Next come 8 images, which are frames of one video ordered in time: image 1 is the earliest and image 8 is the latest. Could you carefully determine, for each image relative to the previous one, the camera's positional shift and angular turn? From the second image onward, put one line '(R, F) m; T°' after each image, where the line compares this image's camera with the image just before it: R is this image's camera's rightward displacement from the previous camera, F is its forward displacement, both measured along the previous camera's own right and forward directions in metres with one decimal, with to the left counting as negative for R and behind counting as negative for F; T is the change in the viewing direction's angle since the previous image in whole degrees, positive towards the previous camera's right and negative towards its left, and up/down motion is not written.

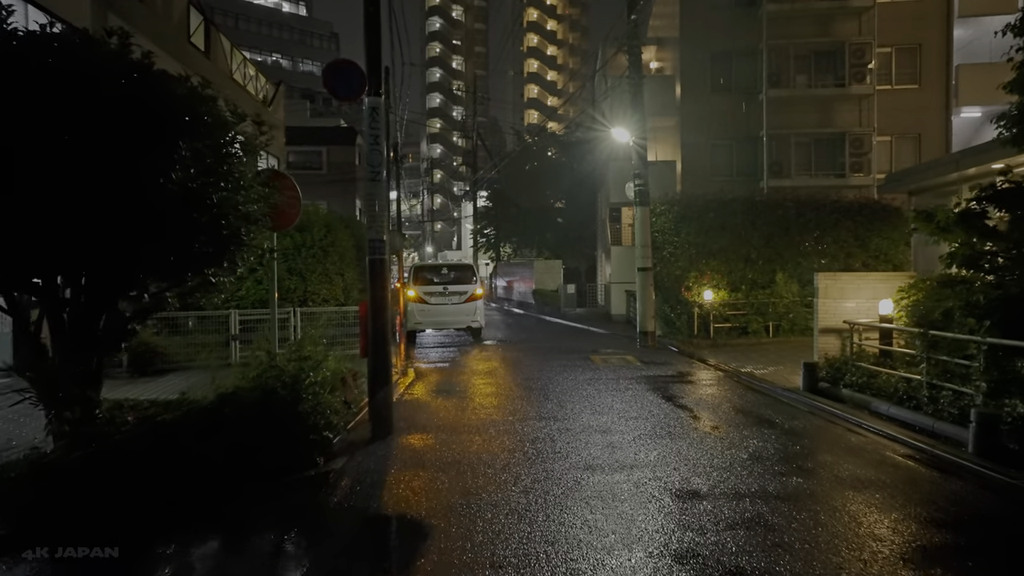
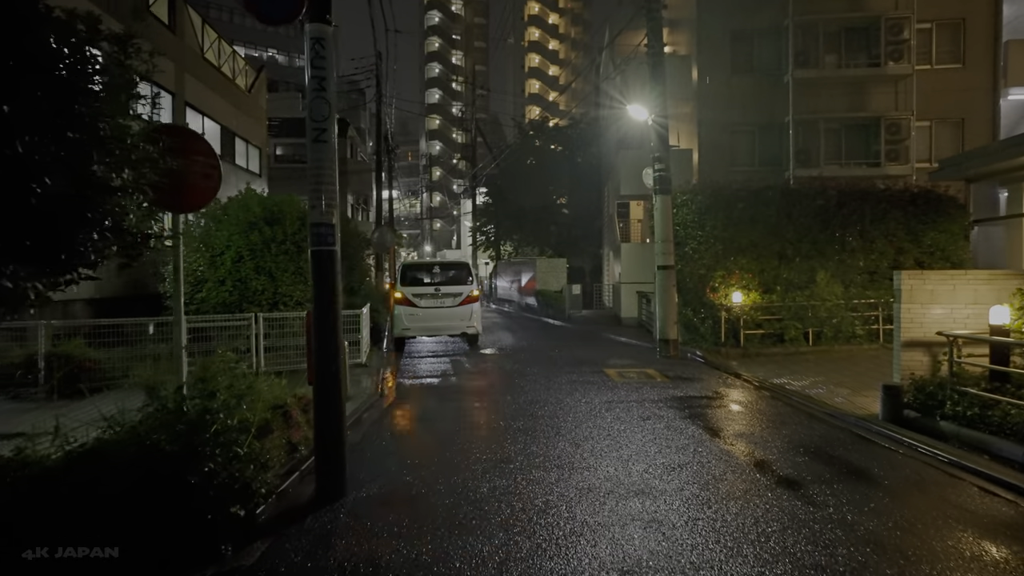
(0.0, +2.0) m; 0°
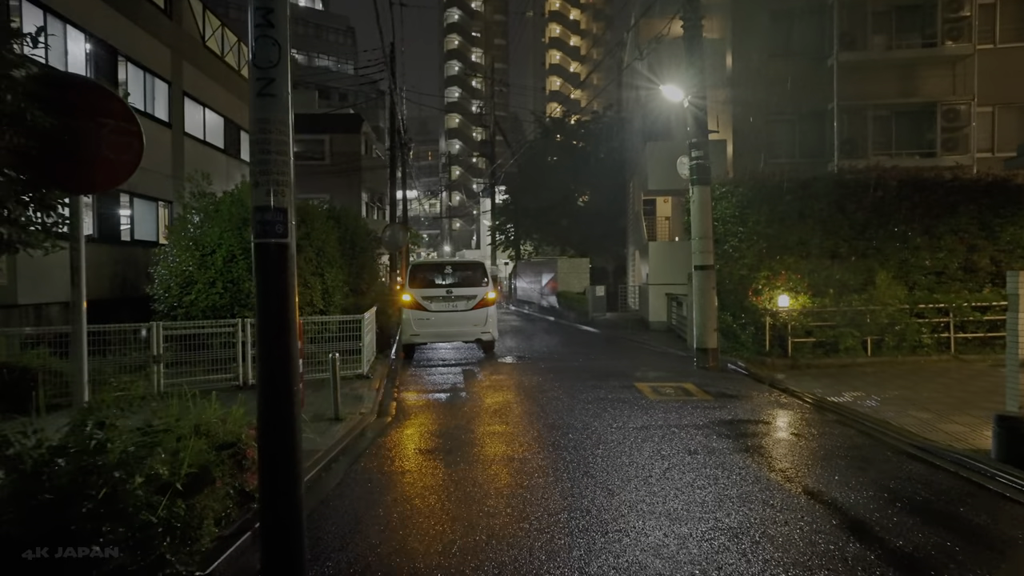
(0.0, +1.4) m; -2°
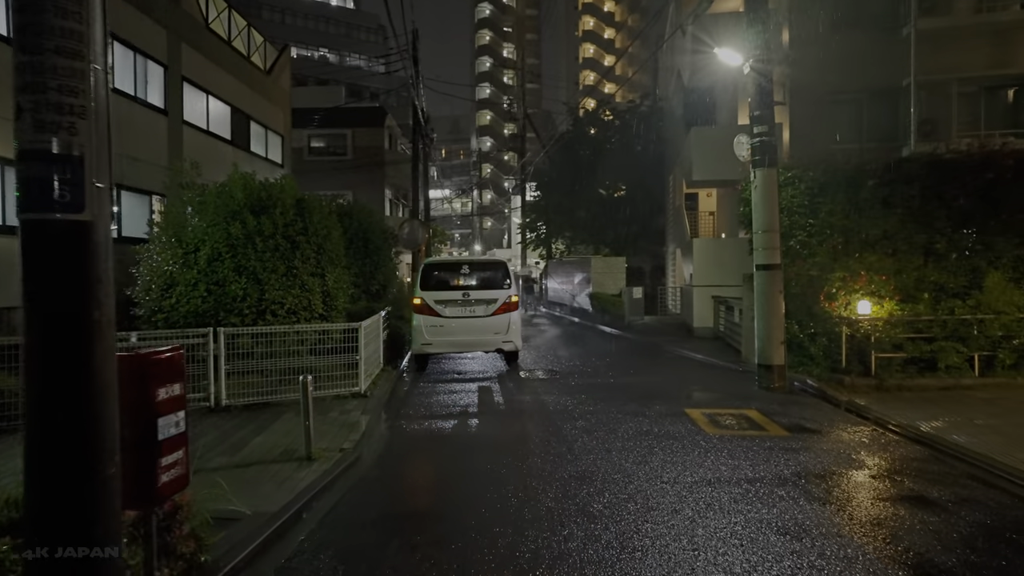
(+0.1, +1.8) m; -3°
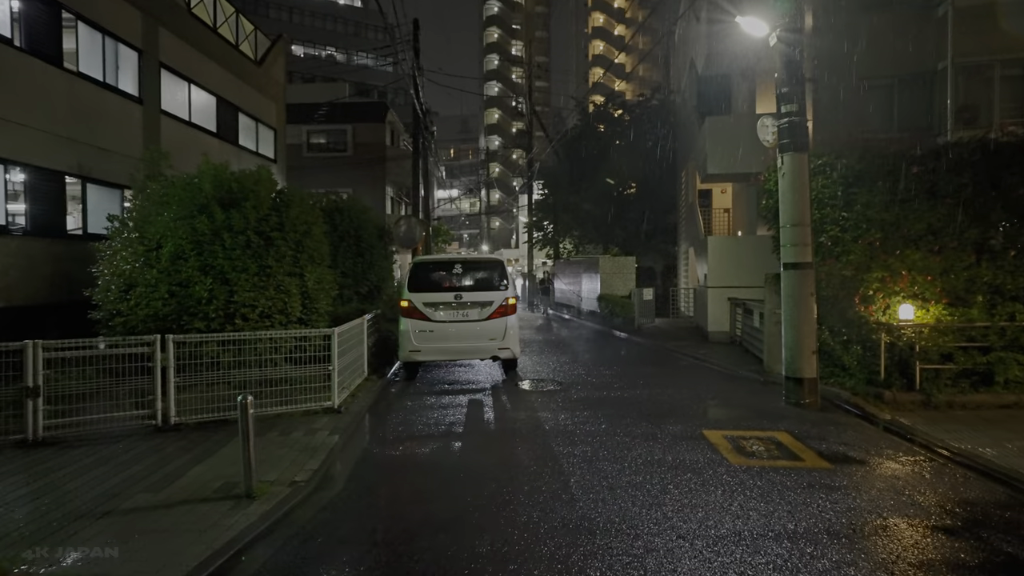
(+0.2, +1.1) m; -1°
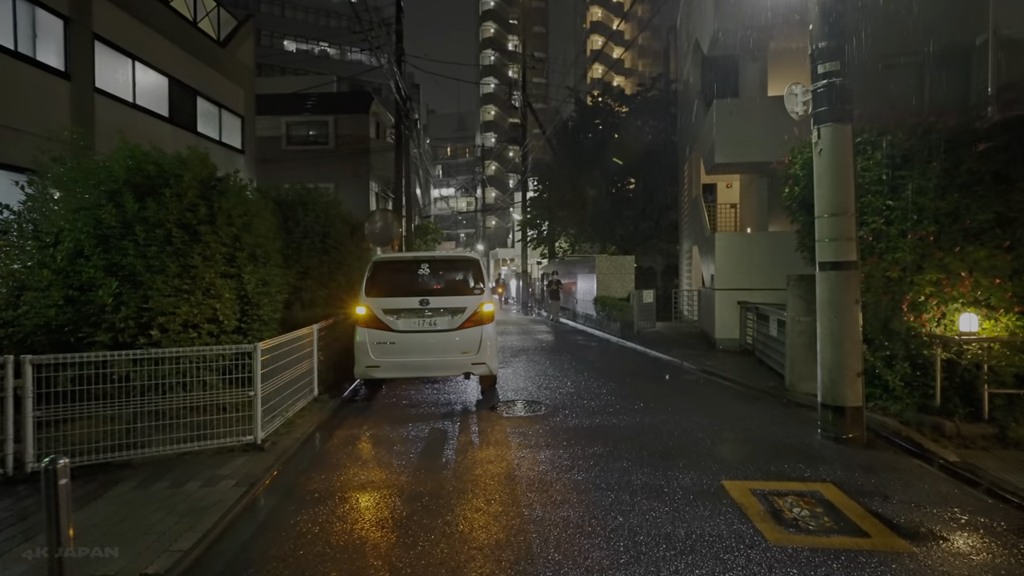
(+0.4, +1.7) m; 0°
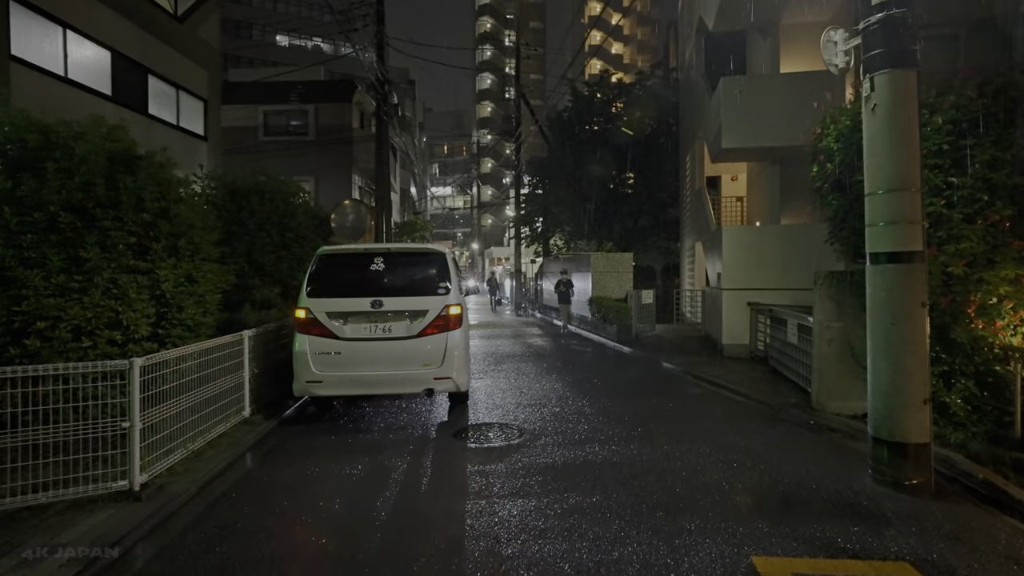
(+0.4, +1.6) m; 0°
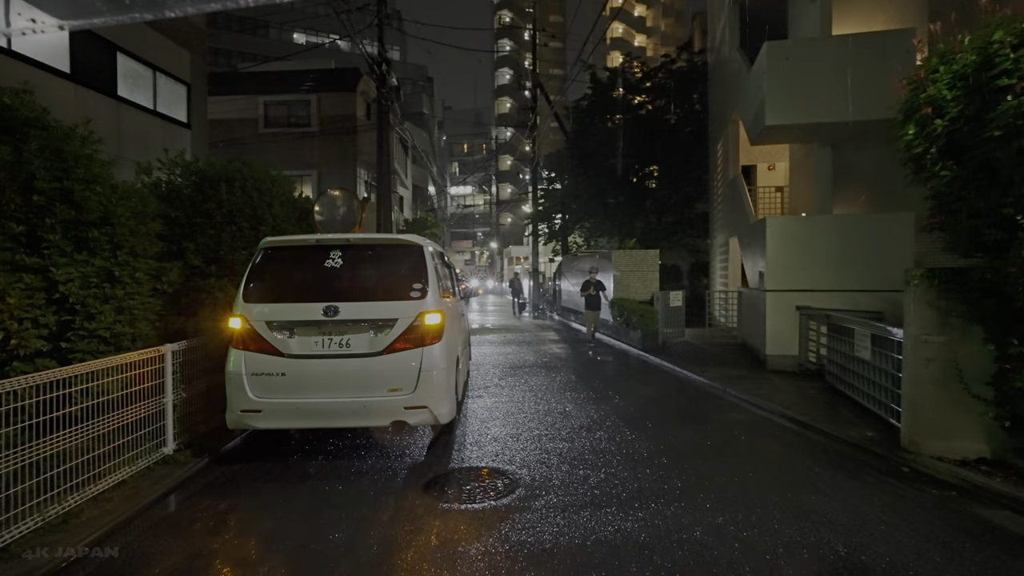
(+0.3, +1.9) m; -2°
